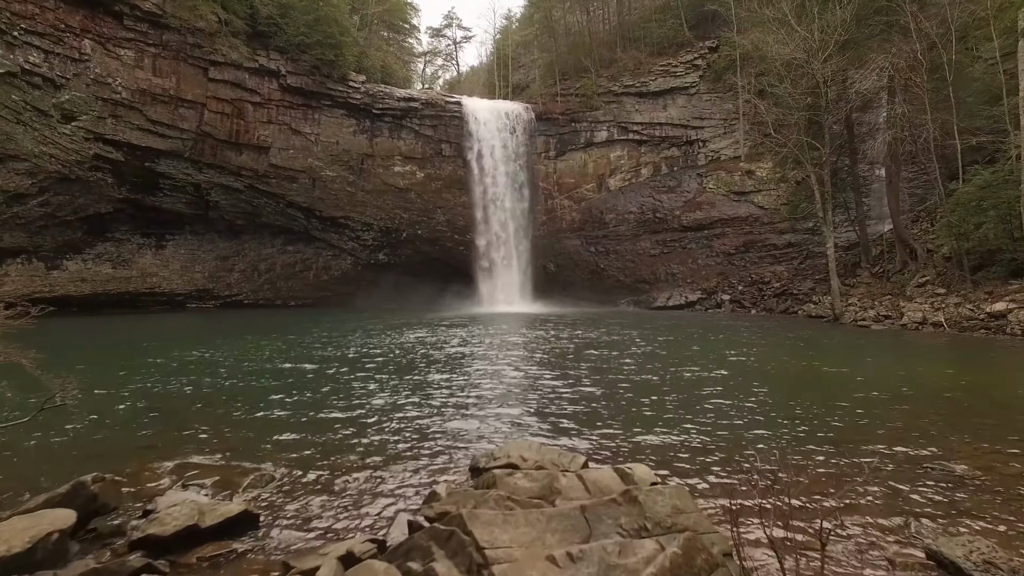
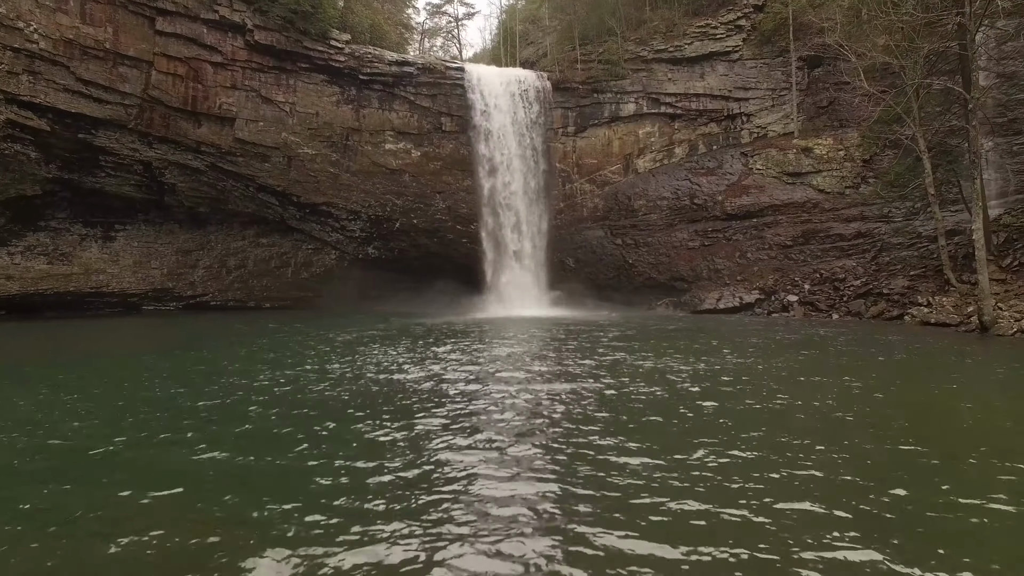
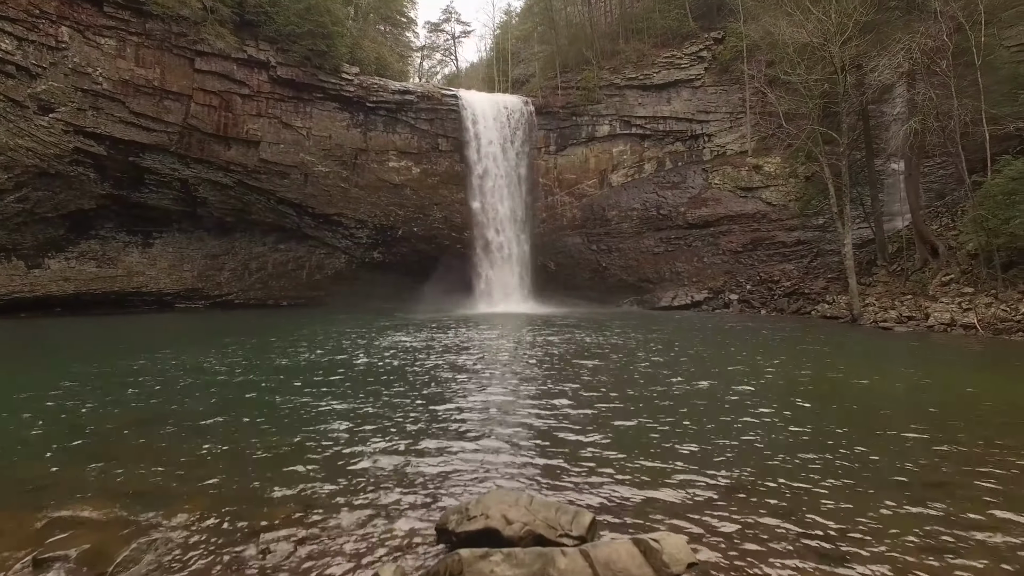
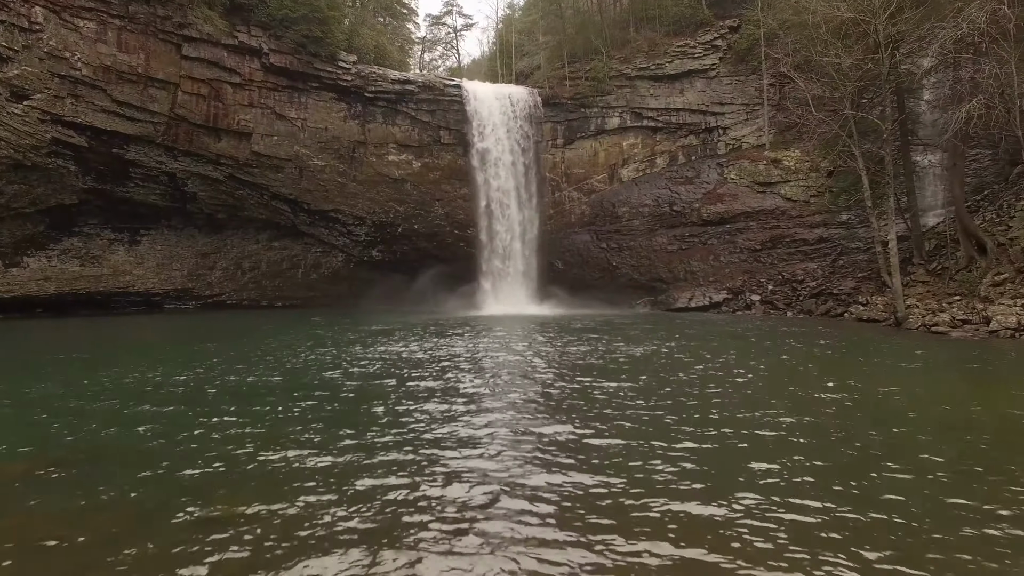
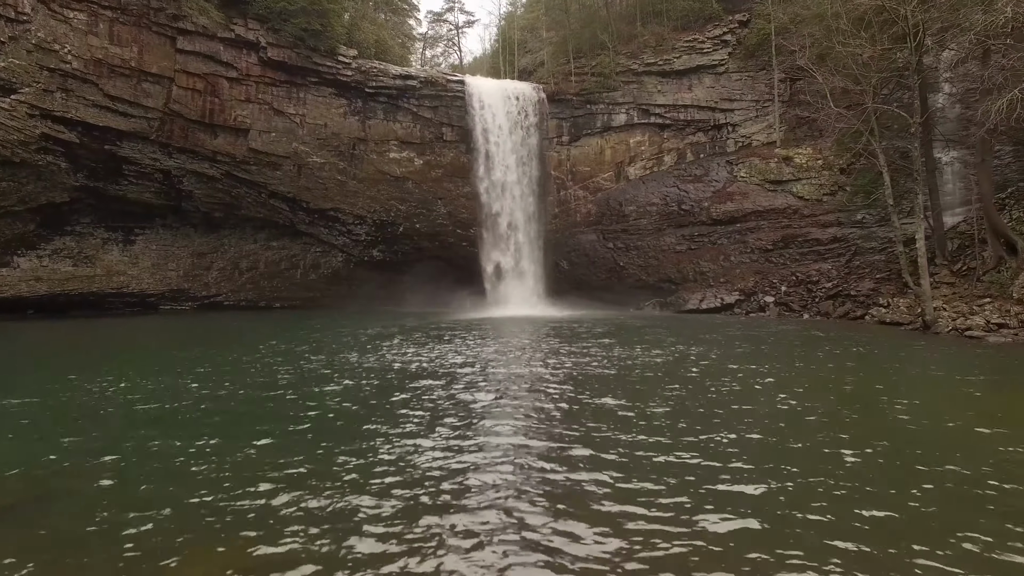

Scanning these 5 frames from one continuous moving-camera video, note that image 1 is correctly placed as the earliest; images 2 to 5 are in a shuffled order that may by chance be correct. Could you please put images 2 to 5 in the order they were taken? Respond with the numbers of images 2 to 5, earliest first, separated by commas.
3, 4, 5, 2
